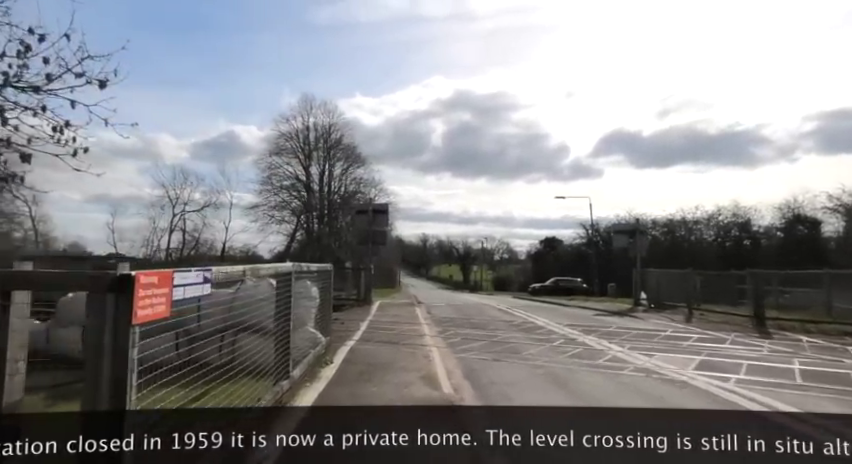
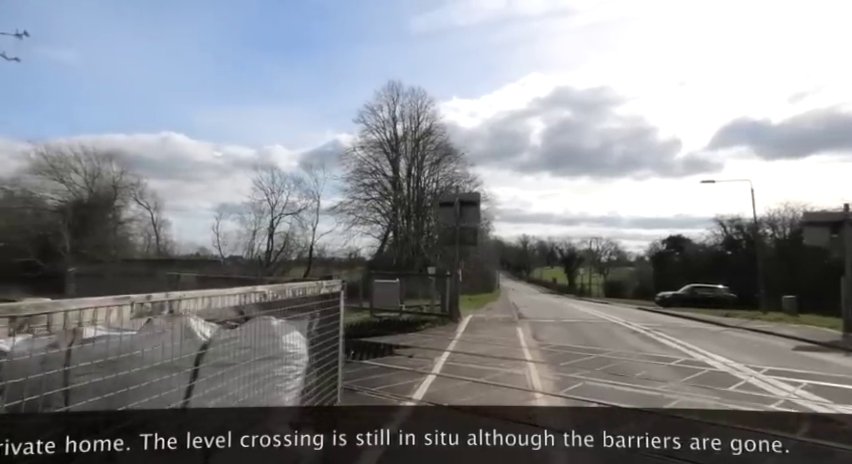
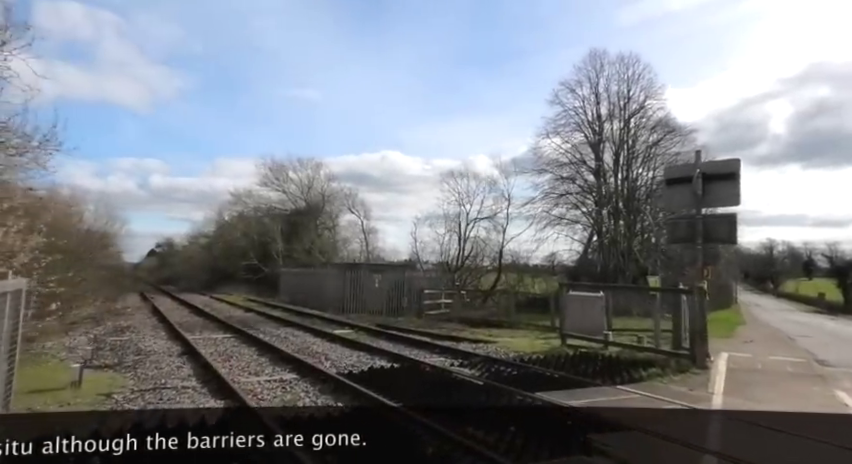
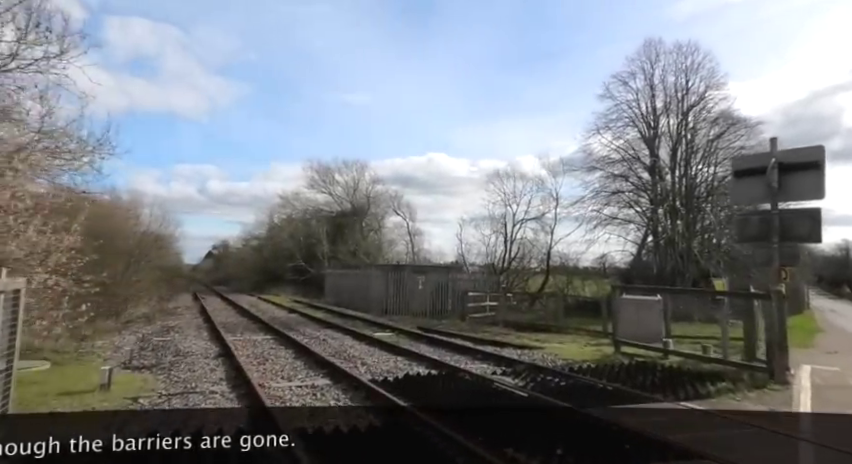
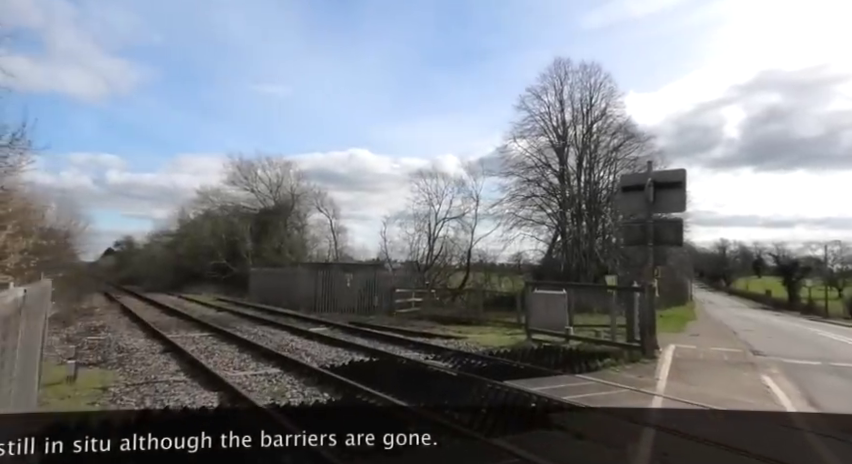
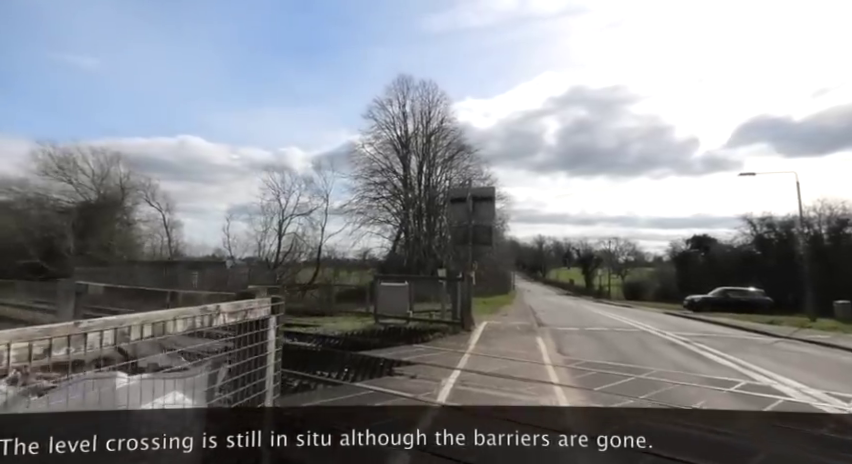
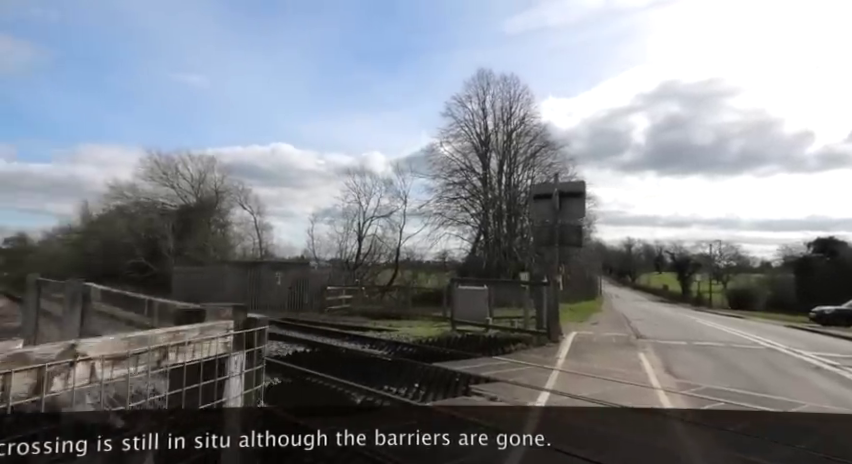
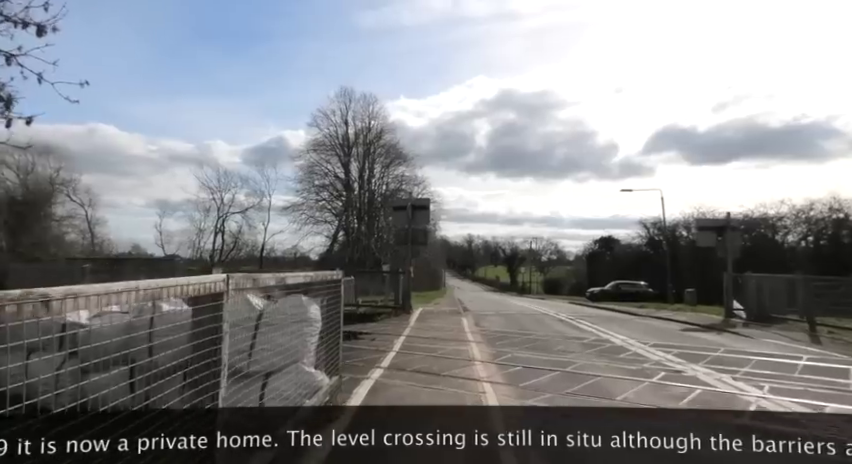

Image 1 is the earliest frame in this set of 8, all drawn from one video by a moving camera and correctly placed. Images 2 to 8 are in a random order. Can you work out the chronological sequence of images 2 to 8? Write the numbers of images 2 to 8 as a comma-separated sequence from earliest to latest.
8, 2, 6, 7, 5, 3, 4
